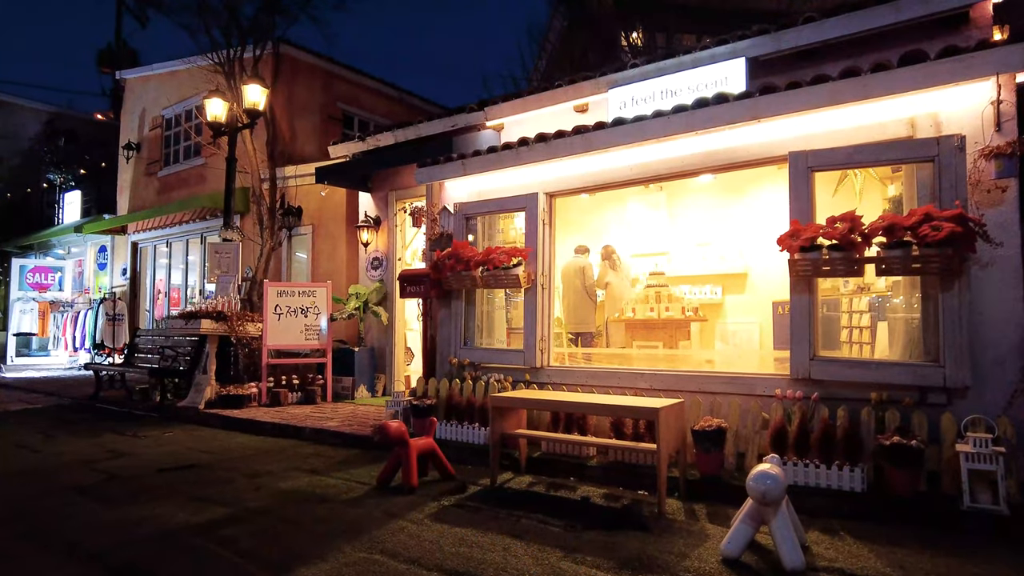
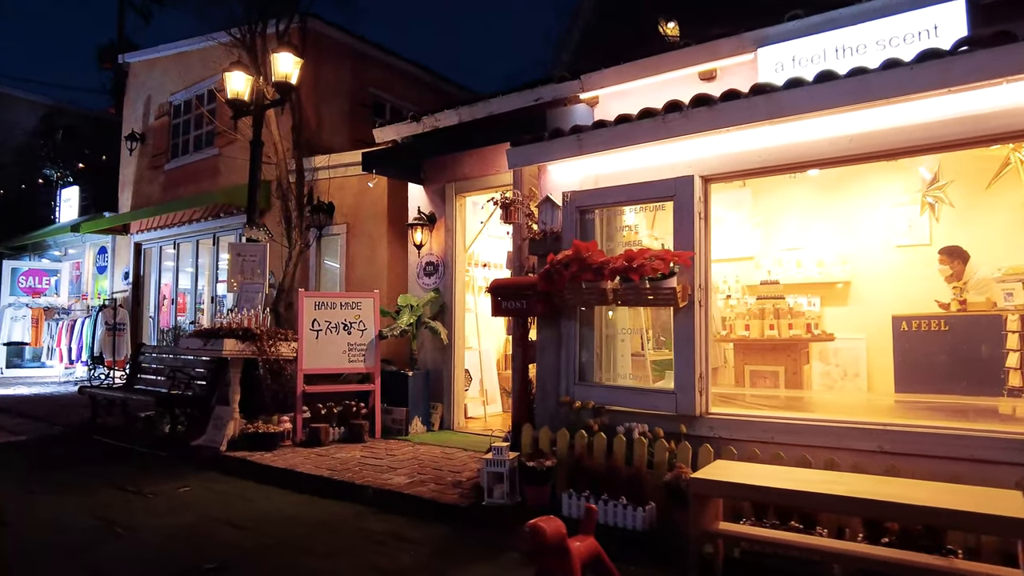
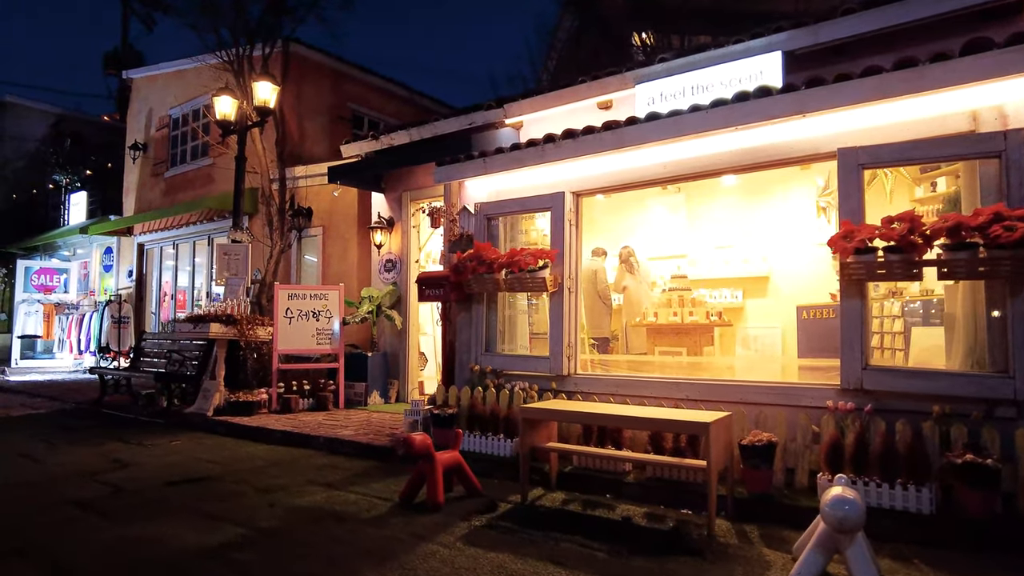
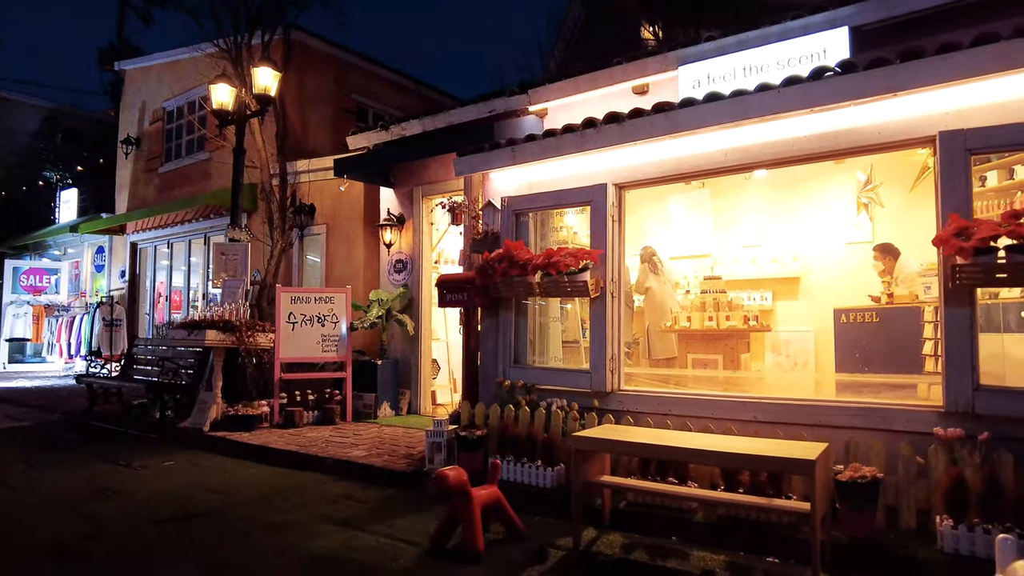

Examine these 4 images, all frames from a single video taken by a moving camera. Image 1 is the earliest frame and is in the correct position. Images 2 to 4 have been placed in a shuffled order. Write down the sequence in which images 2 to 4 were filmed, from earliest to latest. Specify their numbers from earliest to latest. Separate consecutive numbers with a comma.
3, 4, 2
